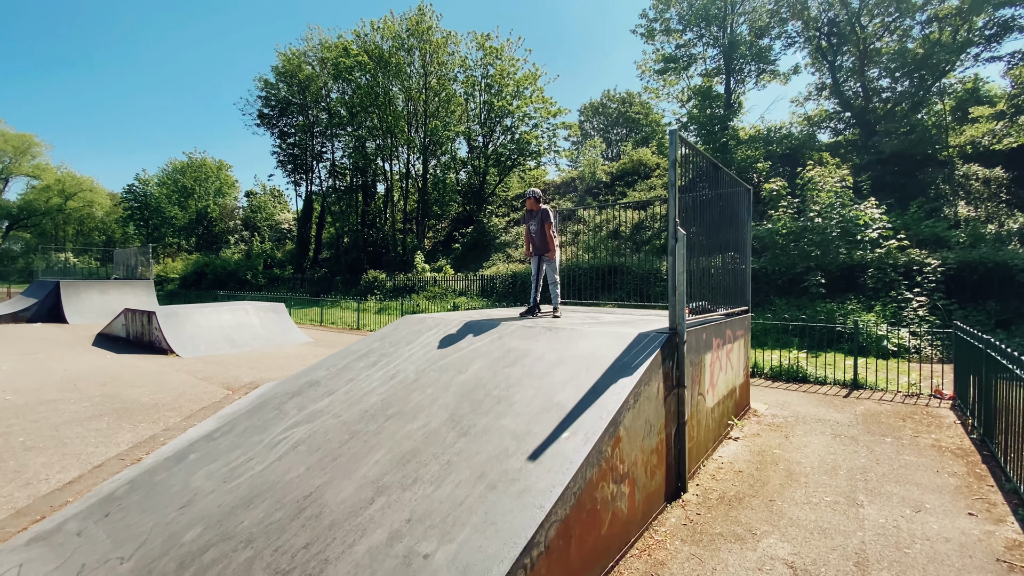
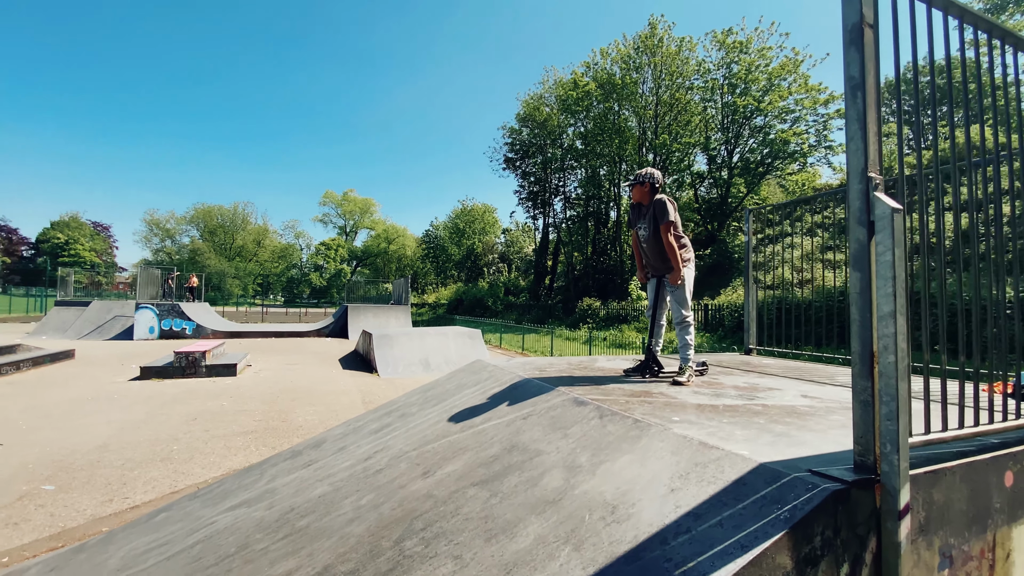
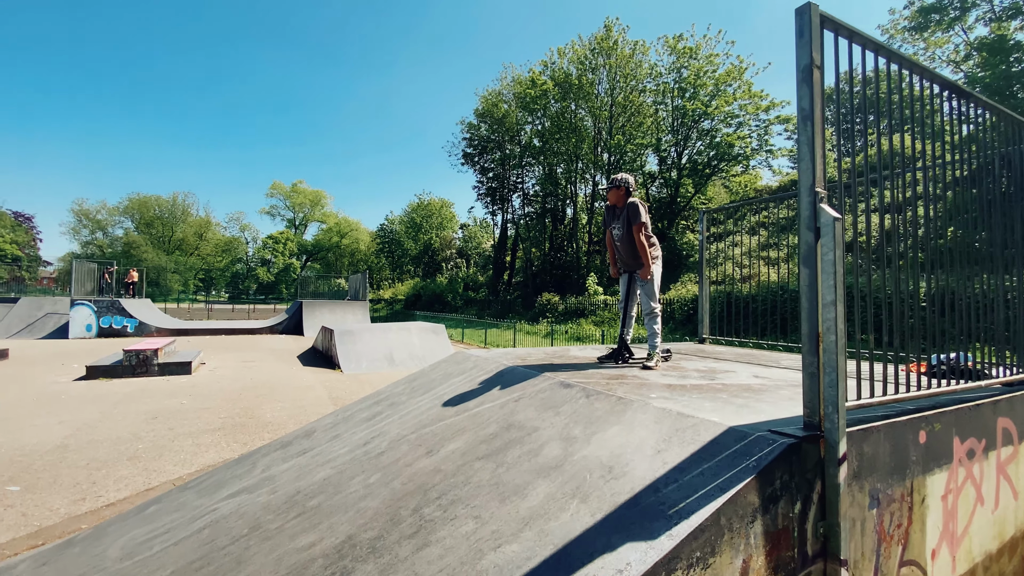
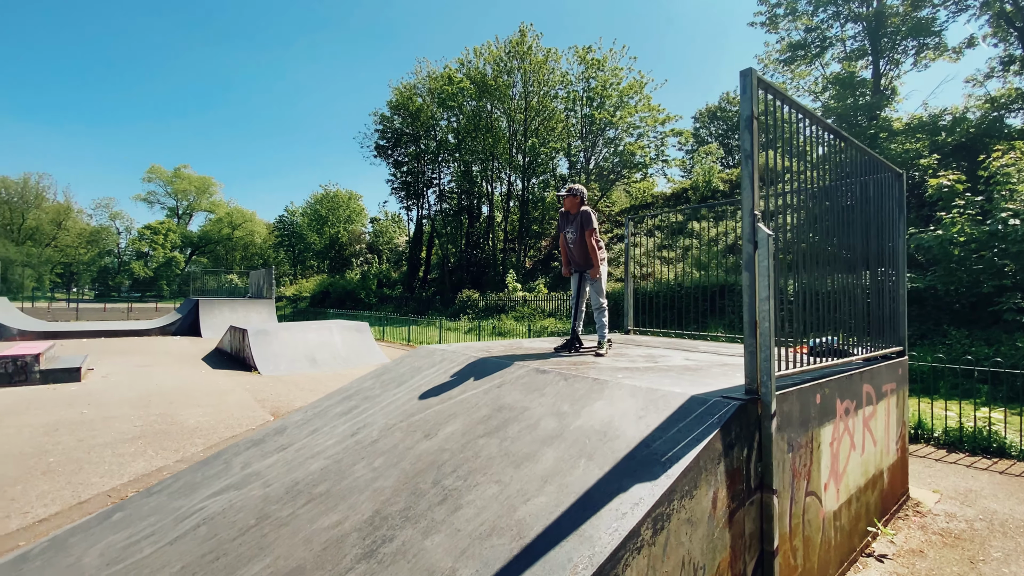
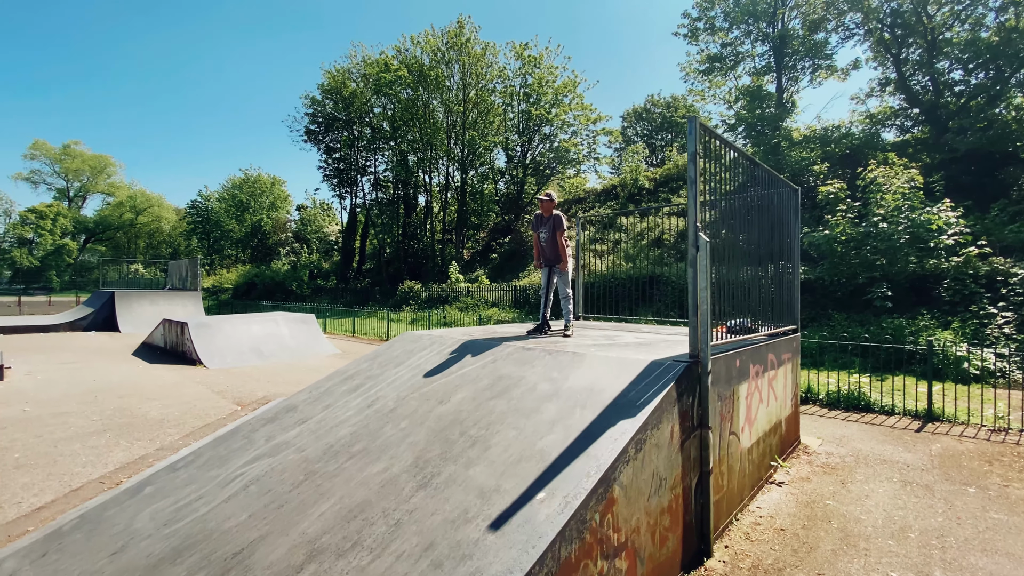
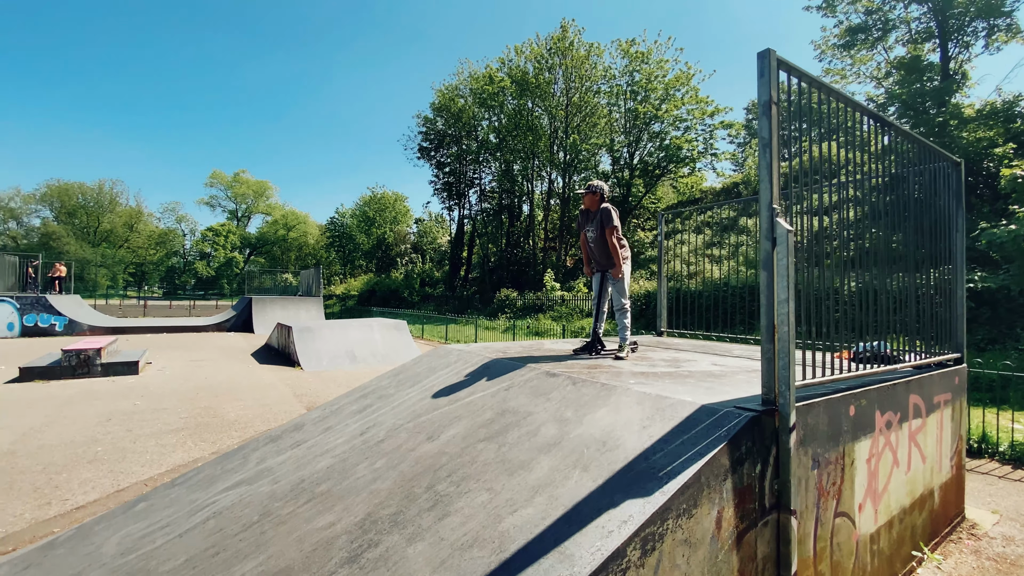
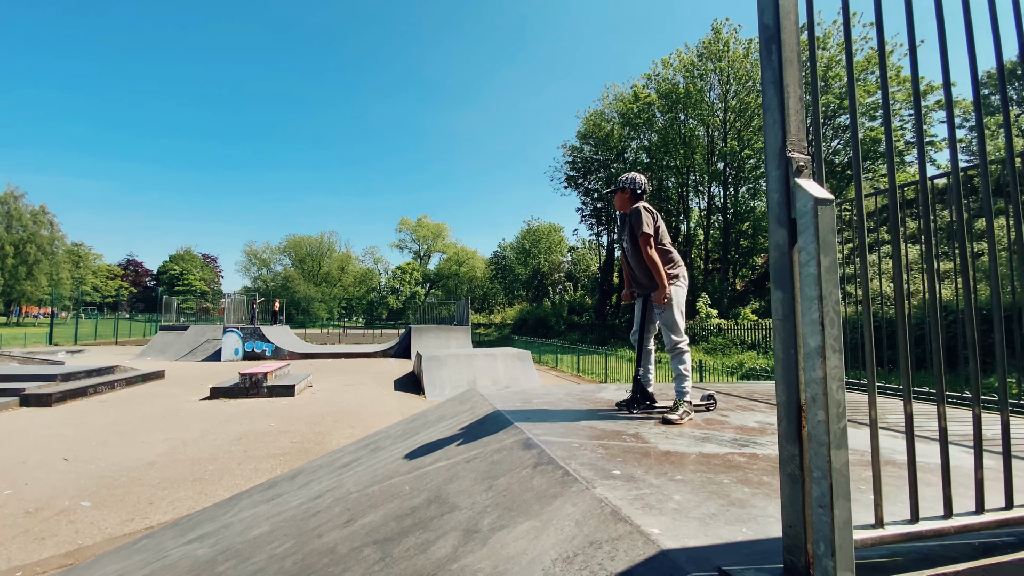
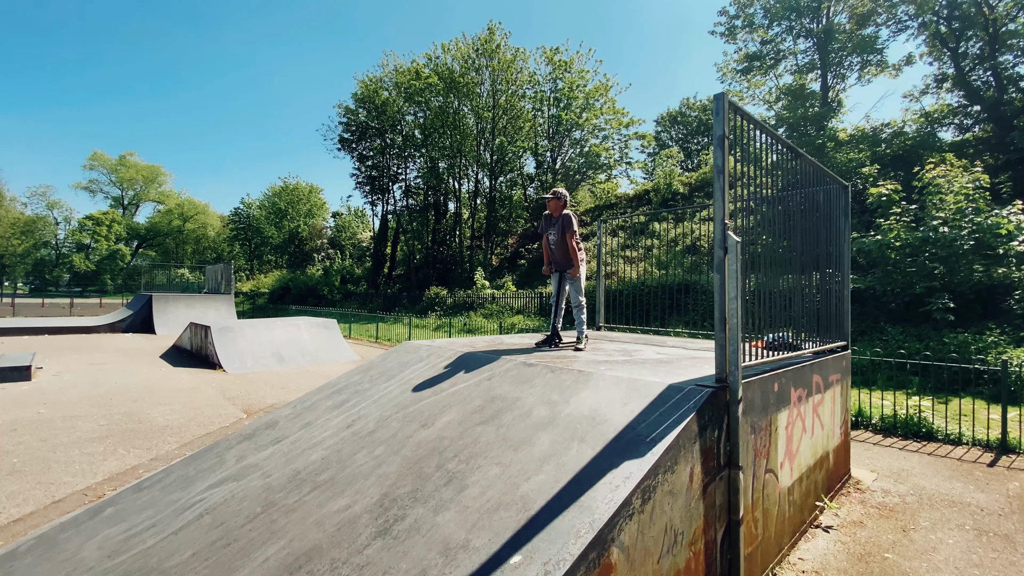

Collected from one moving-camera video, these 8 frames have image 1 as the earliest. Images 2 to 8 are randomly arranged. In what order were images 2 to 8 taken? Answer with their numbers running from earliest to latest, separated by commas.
5, 8, 4, 6, 3, 2, 7
